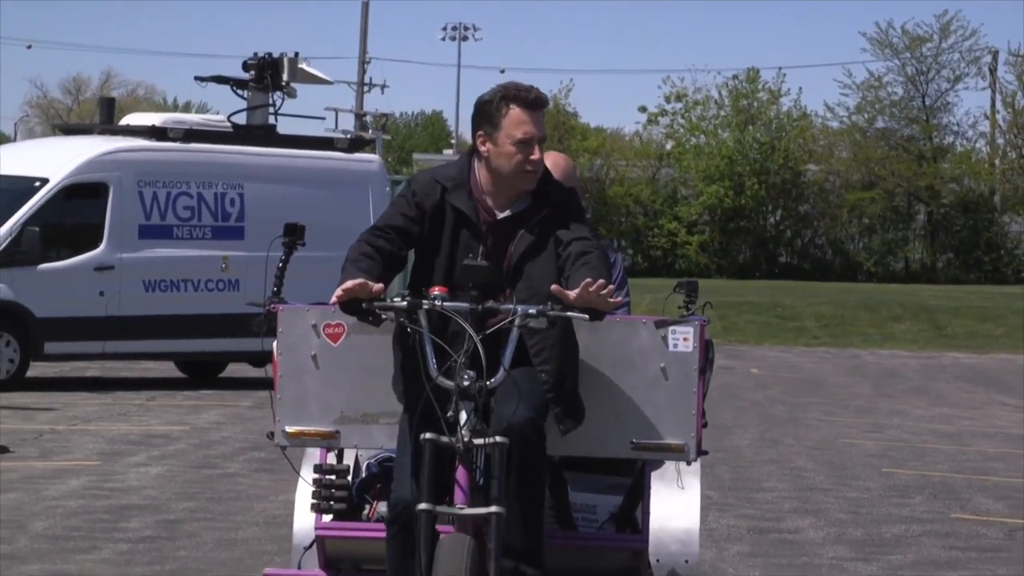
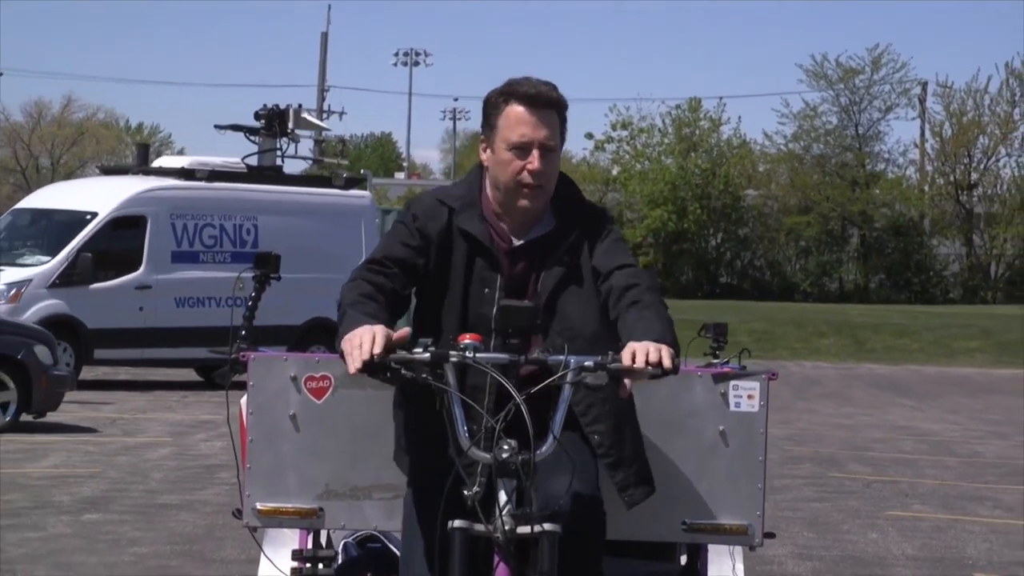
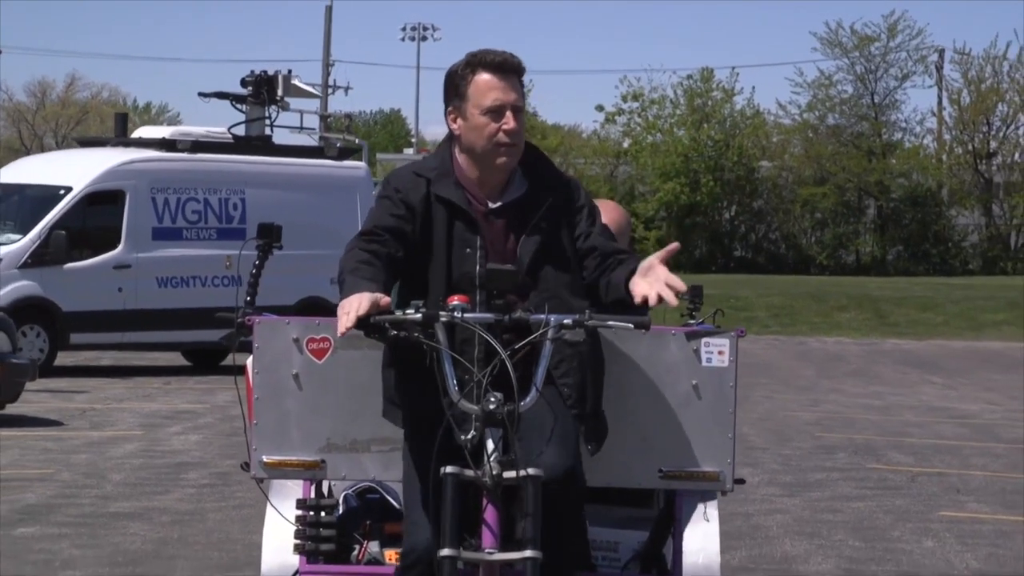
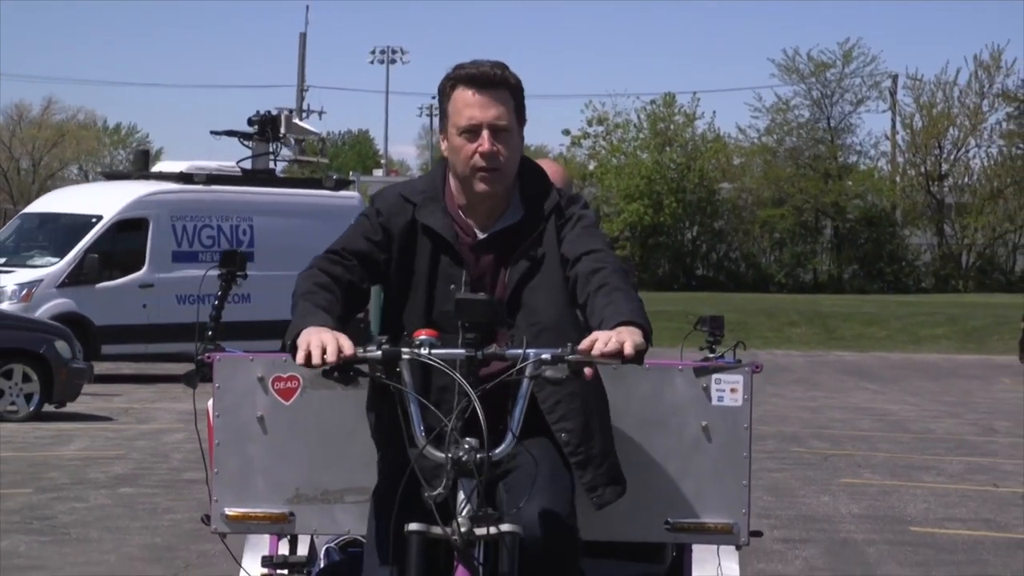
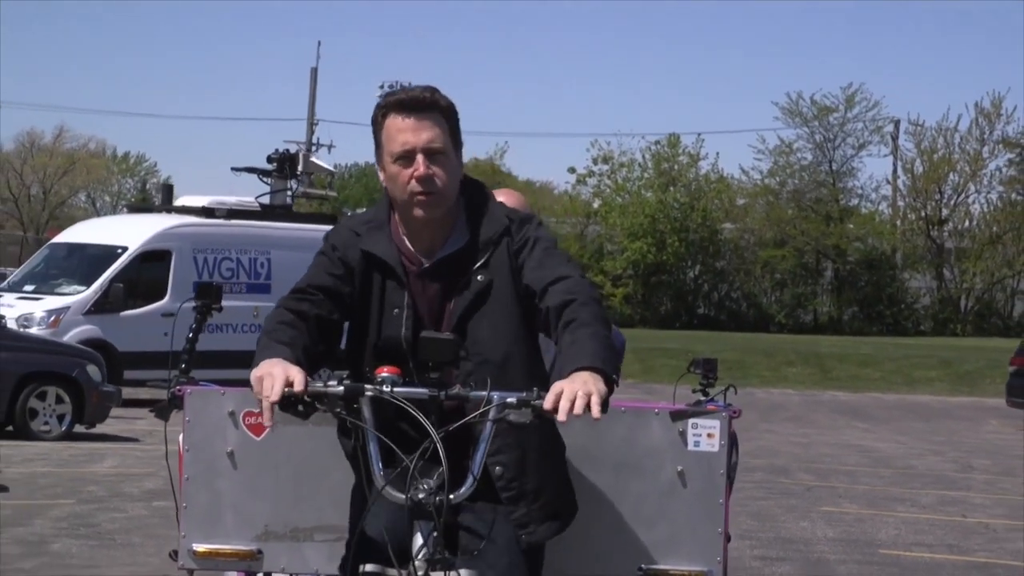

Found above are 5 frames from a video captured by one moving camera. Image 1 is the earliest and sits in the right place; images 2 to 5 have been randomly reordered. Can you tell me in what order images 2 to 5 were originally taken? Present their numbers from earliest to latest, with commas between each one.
3, 2, 4, 5
